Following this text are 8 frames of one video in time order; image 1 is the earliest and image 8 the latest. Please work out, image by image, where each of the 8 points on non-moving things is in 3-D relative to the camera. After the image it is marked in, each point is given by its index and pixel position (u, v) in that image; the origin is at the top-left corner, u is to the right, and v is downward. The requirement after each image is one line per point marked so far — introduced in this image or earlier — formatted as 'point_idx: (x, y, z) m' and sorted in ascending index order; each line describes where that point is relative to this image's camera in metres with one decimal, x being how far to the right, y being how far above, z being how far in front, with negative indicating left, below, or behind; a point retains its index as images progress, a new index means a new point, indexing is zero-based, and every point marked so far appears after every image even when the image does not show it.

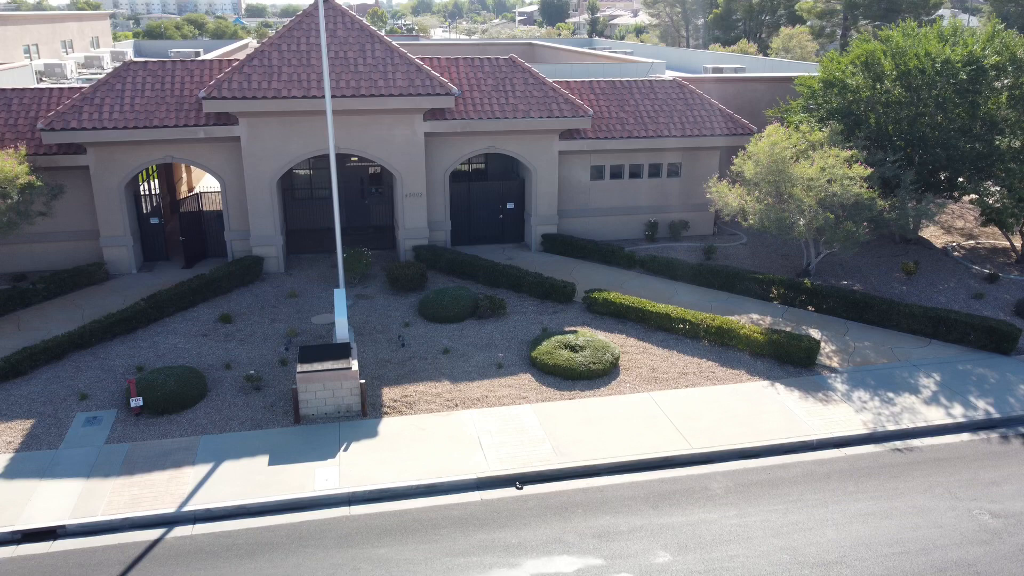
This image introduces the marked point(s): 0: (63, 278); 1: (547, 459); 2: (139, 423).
0: (-10.3, +0.2, +18.9) m
1: (+0.6, -2.7, +13.0) m
2: (-6.3, -2.3, +13.9) m
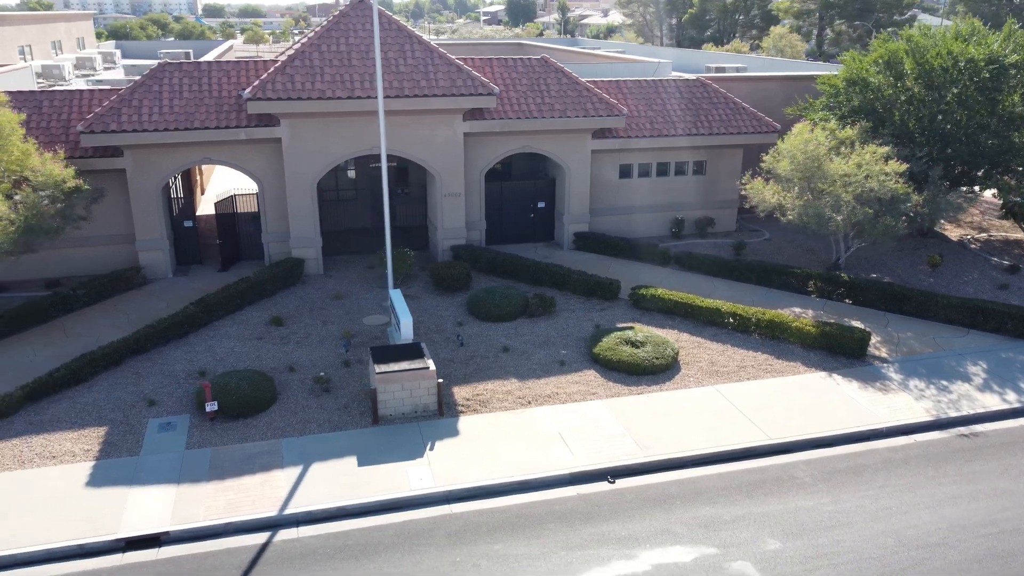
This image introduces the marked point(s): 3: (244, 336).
0: (-9.2, +0.1, +18.6) m
1: (+2.0, -2.6, +13.2) m
2: (-5.0, -2.3, +13.8) m
3: (-5.5, -1.0, +16.9) m
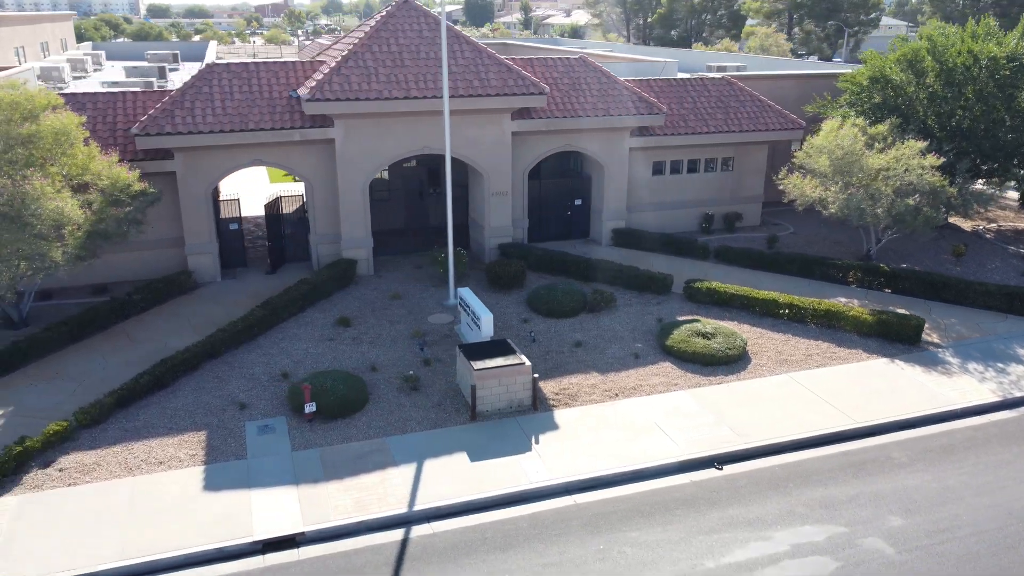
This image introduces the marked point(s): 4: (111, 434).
0: (-7.9, 0.0, +18.3) m
1: (+3.7, -2.5, +13.6) m
2: (-3.3, -2.4, +13.8) m
3: (-4.0, -1.0, +16.9) m
4: (-6.6, -2.4, +13.5) m
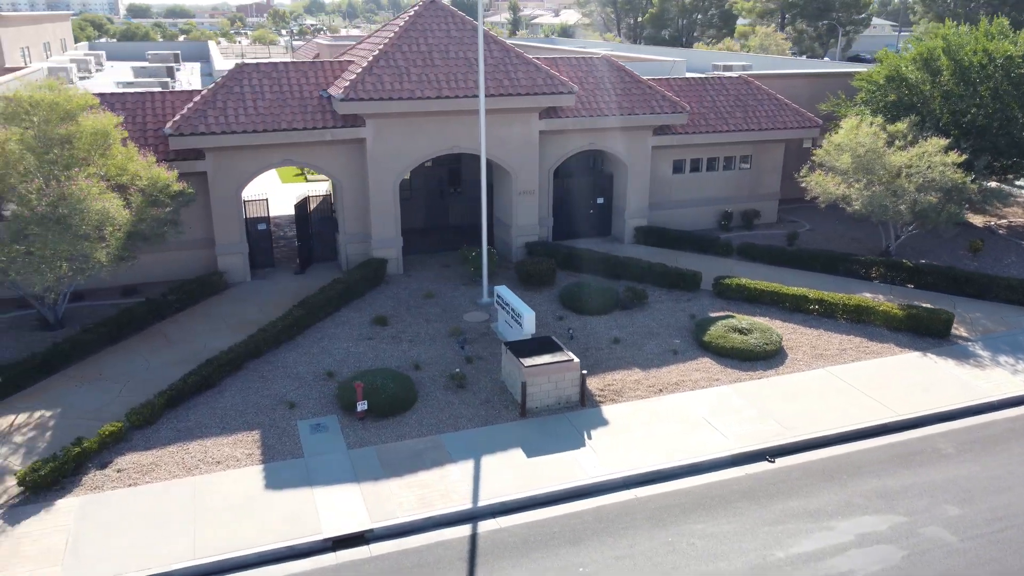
0: (-7.1, 0.0, +18.3) m
1: (+4.5, -2.4, +13.8) m
2: (-2.4, -2.3, +13.9) m
3: (-3.3, -1.0, +16.9) m
4: (-5.7, -2.4, +13.4) m
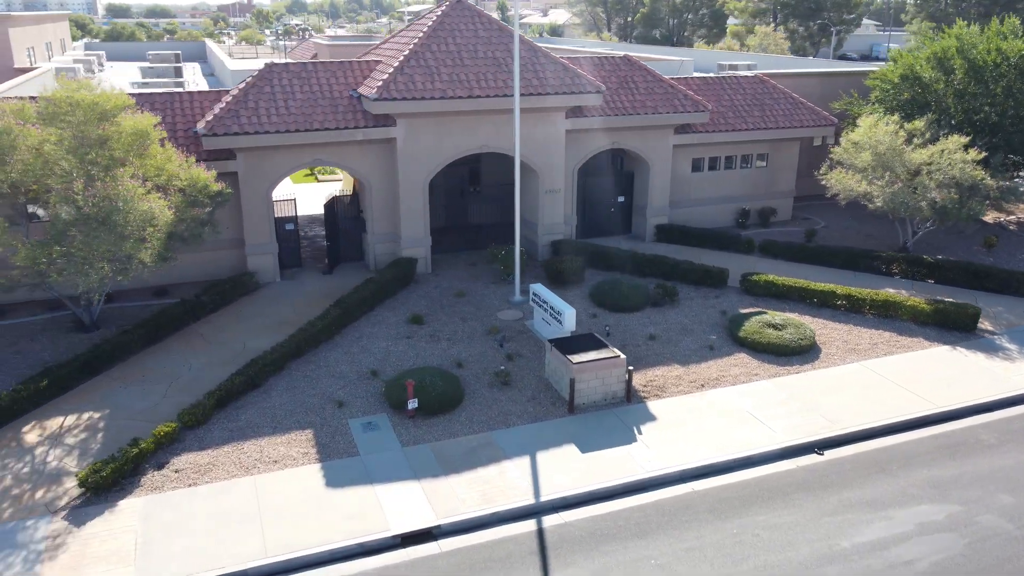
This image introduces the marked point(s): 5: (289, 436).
0: (-6.4, 0.0, +18.2) m
1: (+5.4, -2.4, +14.0) m
2: (-1.6, -2.3, +13.9) m
3: (-2.5, -1.0, +17.0) m
4: (-4.8, -2.4, +13.4) m
5: (-3.7, -2.4, +13.5) m
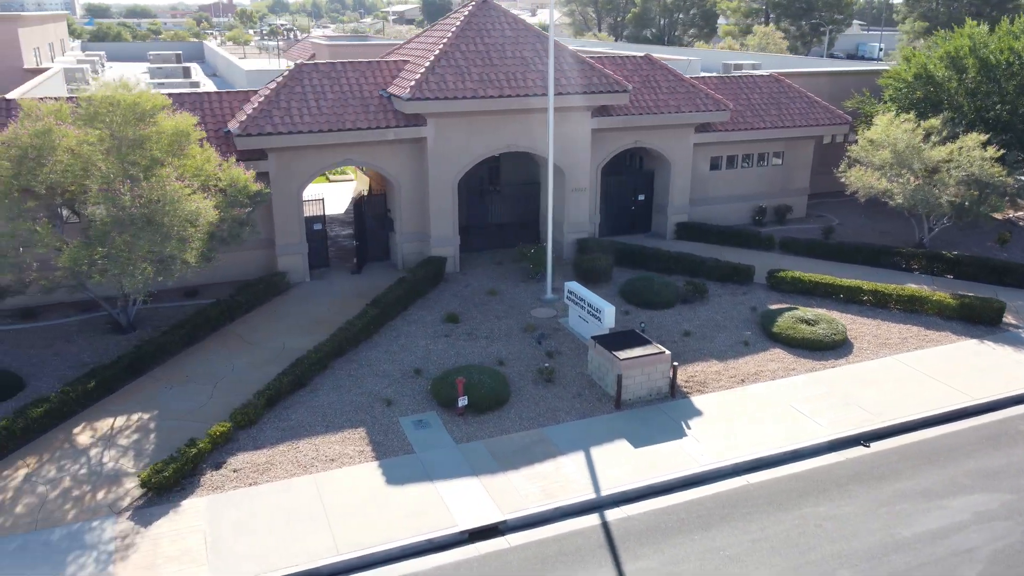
0: (-5.7, 0.0, +18.2) m
1: (+6.2, -2.3, +14.3) m
2: (-0.7, -2.3, +14.0) m
3: (-1.7, -0.9, +17.0) m
4: (-4.0, -2.4, +13.5) m
5: (-2.8, -2.4, +13.5) m
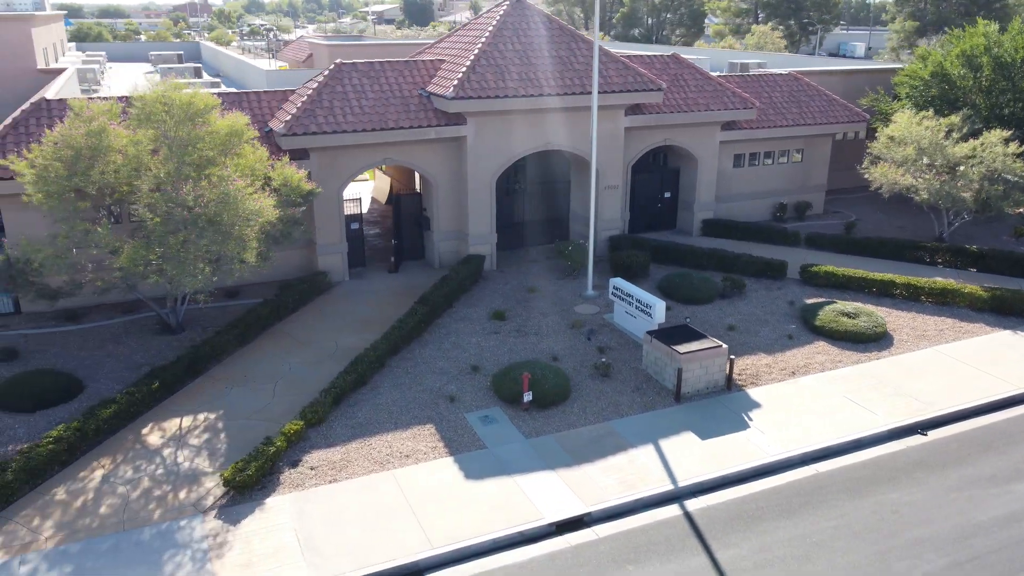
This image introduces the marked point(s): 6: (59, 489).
0: (-4.7, 0.0, +18.2) m
1: (+7.3, -2.2, +14.6) m
2: (+0.4, -2.2, +14.2) m
3: (-0.7, -0.9, +17.2) m
4: (-2.8, -2.4, +13.5) m
5: (-1.7, -2.4, +13.6) m
6: (-6.6, -2.9, +12.0) m
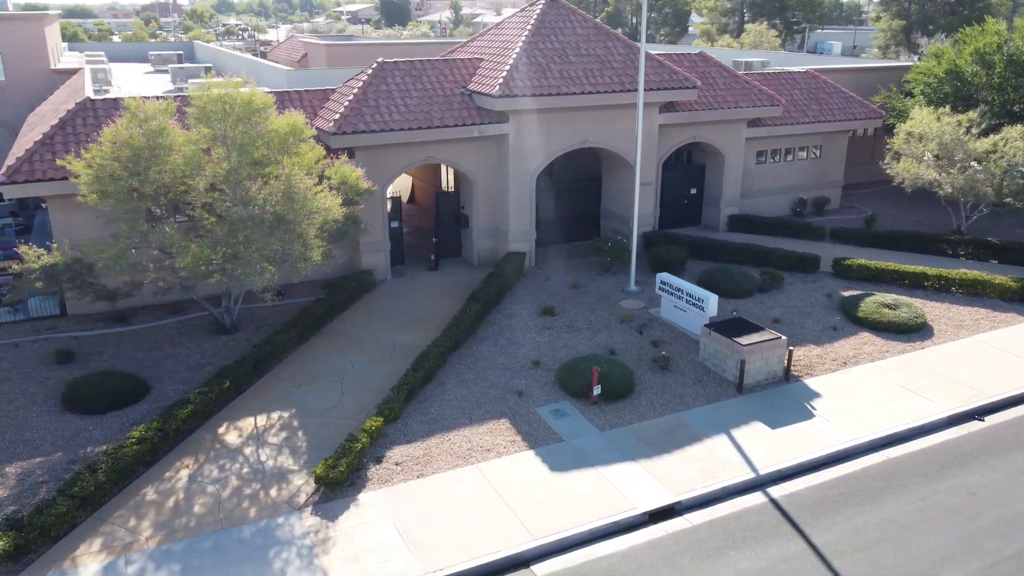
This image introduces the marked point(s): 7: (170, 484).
0: (-3.6, 0.0, +18.3) m
1: (+8.5, -2.0, +15.1) m
2: (+1.6, -2.1, +14.4) m
3: (+0.4, -0.8, +17.3) m
4: (-1.6, -2.3, +13.6) m
5: (-0.4, -2.3, +13.8) m
6: (-5.3, -2.9, +11.9) m
7: (-5.0, -2.9, +12.1) m
